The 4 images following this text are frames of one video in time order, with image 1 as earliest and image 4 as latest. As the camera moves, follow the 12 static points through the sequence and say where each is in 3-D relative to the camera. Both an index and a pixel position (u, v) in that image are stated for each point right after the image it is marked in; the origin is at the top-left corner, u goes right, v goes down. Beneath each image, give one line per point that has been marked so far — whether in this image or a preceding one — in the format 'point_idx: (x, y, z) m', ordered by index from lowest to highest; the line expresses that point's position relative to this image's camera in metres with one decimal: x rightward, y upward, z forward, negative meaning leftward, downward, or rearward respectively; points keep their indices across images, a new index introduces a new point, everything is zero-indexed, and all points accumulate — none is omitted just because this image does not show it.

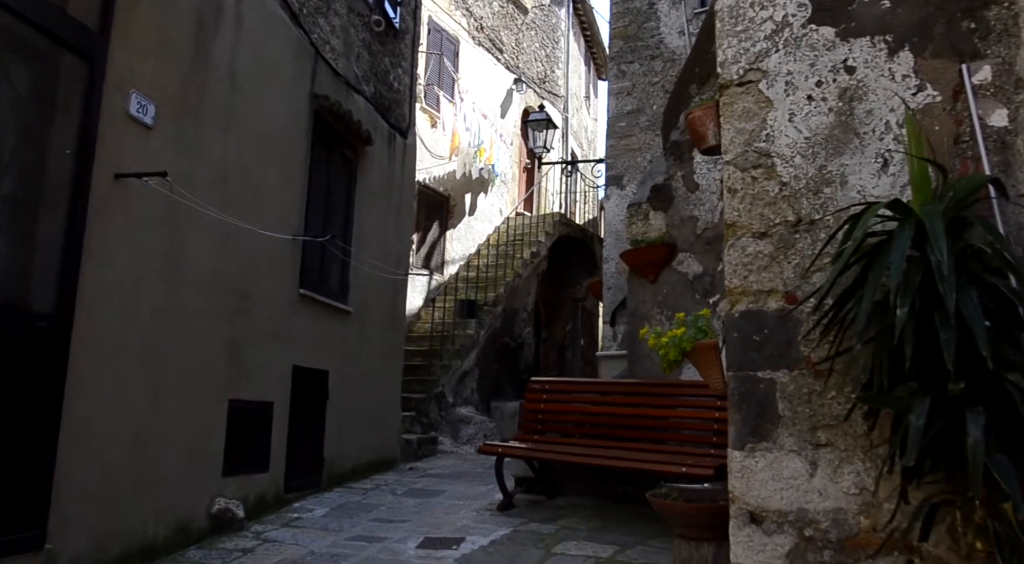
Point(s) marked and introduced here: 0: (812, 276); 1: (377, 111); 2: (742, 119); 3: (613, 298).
0: (+1.1, 0.0, +2.7) m
1: (-1.2, +1.5, +6.4) m
2: (+0.9, +0.7, +2.8) m
3: (+1.0, -0.2, +6.7) m
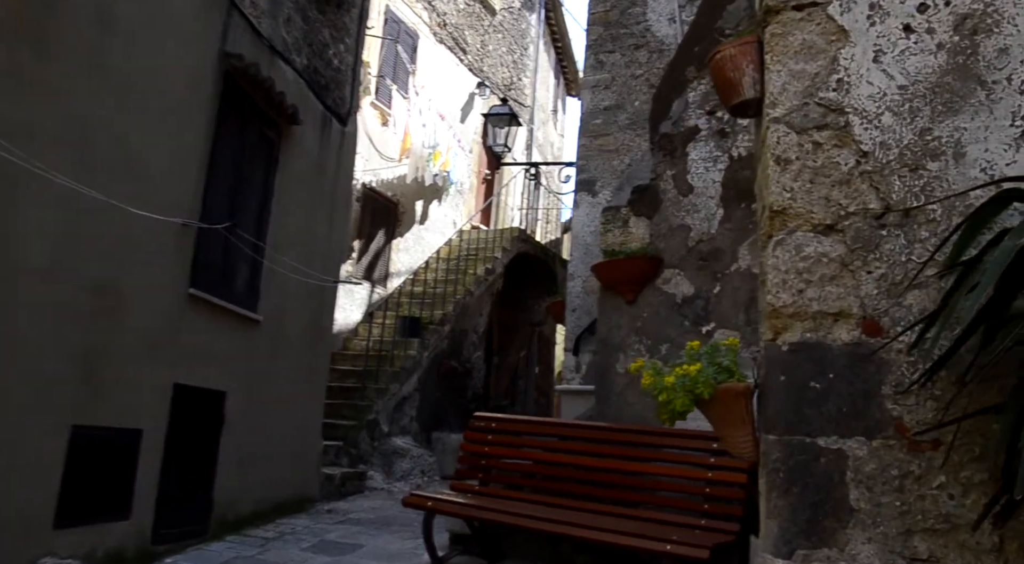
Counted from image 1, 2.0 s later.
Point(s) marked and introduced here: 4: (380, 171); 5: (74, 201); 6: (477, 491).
0: (+1.0, 0.0, +1.8) m
1: (-1.5, +1.5, +5.4) m
2: (+0.8, +0.6, +1.9) m
3: (+0.5, -0.3, +5.7) m
4: (-1.6, +1.4, +8.7) m
5: (-2.0, +0.4, +3.1) m
6: (-0.2, -1.2, +4.1) m
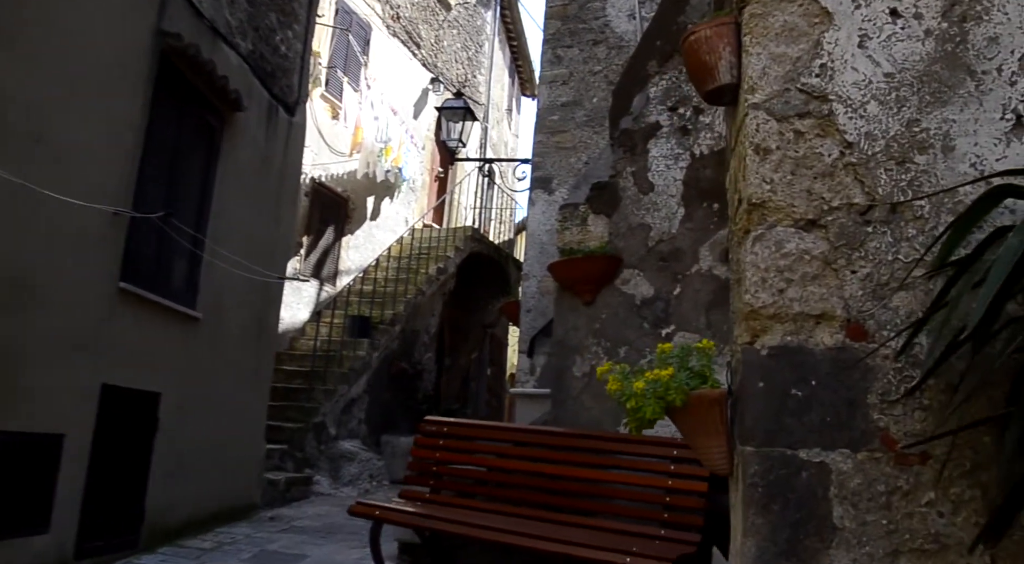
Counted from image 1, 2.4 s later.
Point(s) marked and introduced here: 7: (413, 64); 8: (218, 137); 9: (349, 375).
0: (+0.9, 0.0, +1.6) m
1: (-1.9, +1.5, +5.1) m
2: (+0.7, +0.6, +1.8) m
3: (+0.2, -0.3, +5.6) m
4: (-2.2, +1.4, +8.4) m
5: (-2.1, +0.4, +2.8) m
6: (-0.5, -1.2, +3.9) m
7: (-1.5, +3.3, +10.6) m
8: (-1.9, +1.0, +4.7) m
9: (-1.6, -0.9, +7.1) m
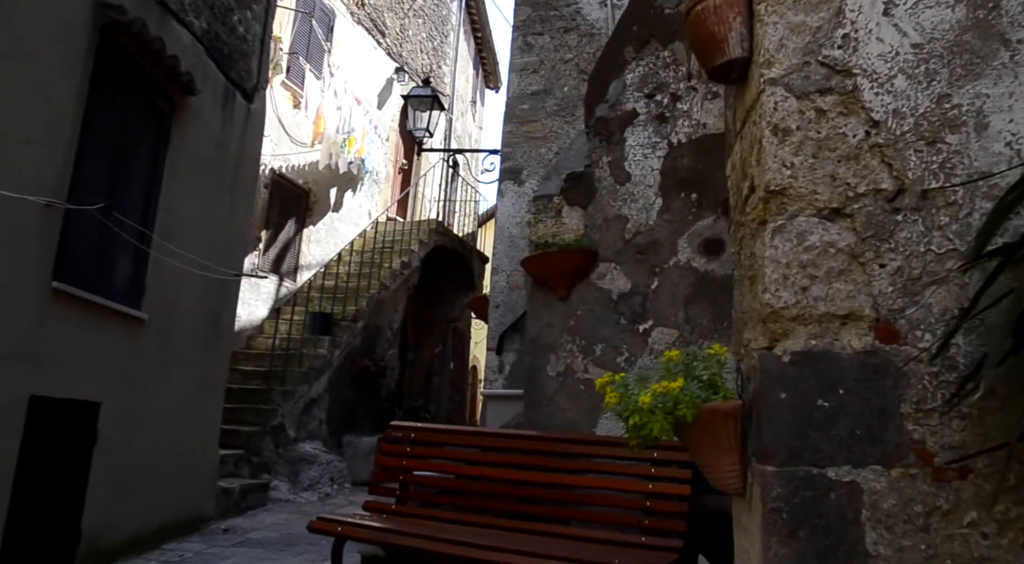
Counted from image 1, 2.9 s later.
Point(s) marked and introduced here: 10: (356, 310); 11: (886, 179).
0: (+0.8, 0.0, +1.5) m
1: (-2.1, +1.5, +4.8) m
2: (+0.6, +0.6, +1.6) m
3: (-0.1, -0.3, +5.4) m
4: (-2.6, +1.4, +8.0) m
5: (-2.2, +0.4, +2.5) m
6: (-0.6, -1.2, +3.7) m
7: (-2.0, +3.3, +10.3) m
8: (-2.1, +1.0, +4.4) m
9: (-1.9, -0.9, +6.8) m
10: (-1.7, -0.3, +7.7) m
11: (+0.8, +0.2, +1.5) m
